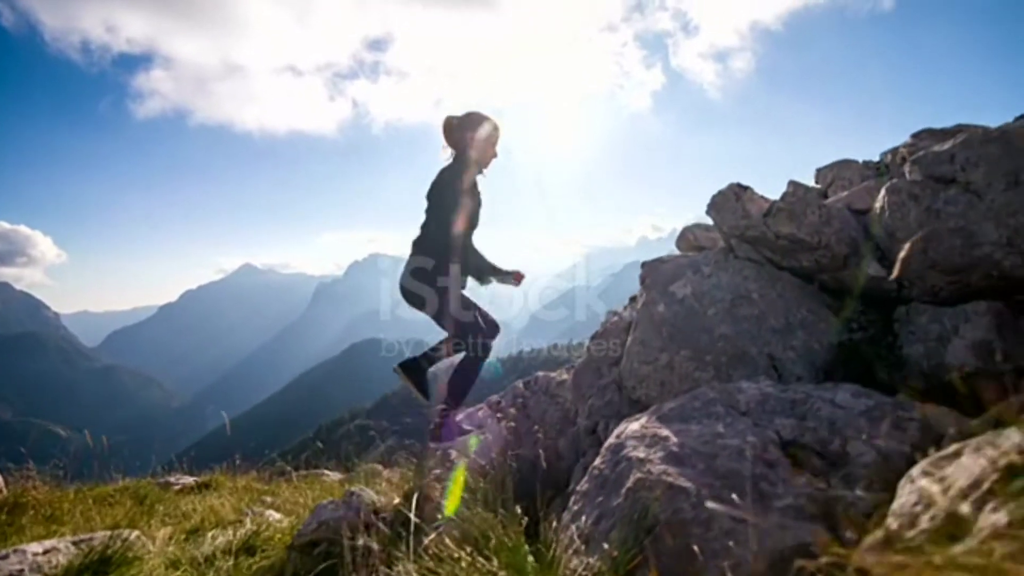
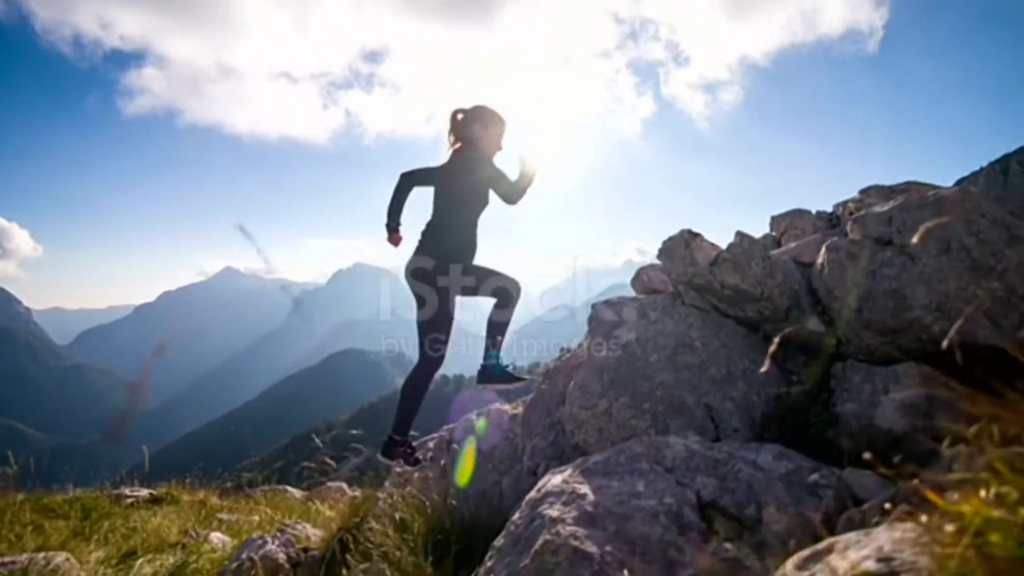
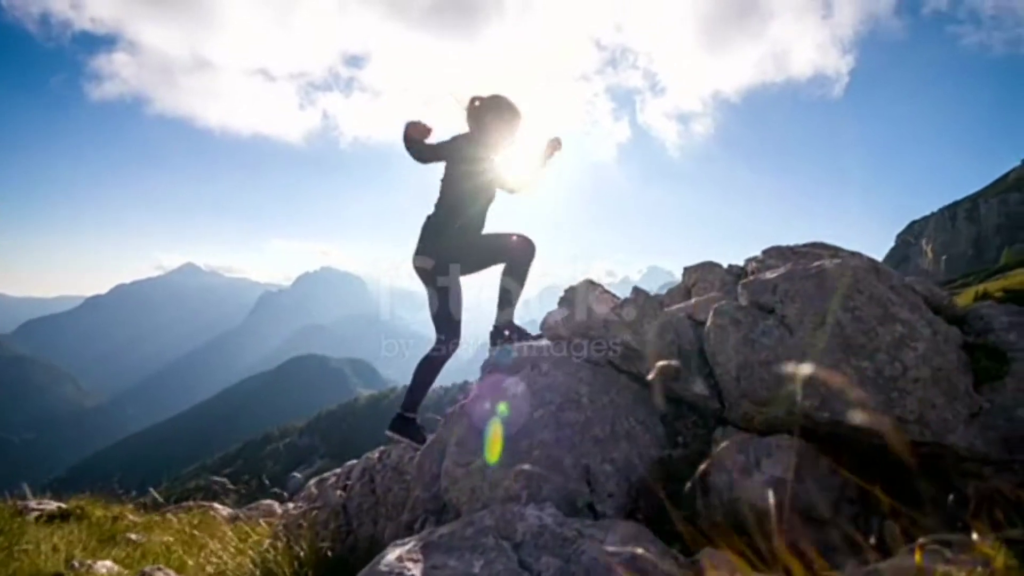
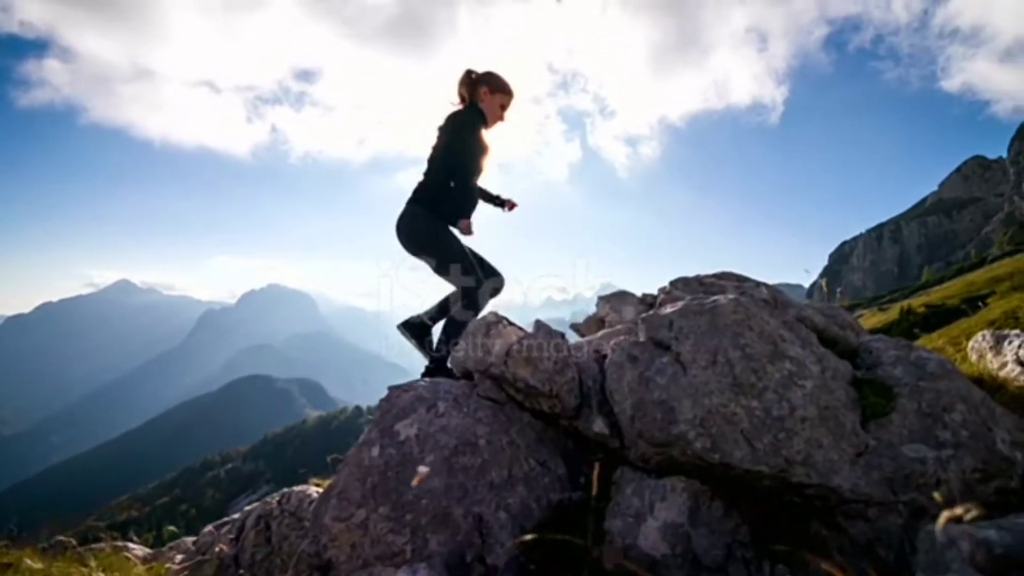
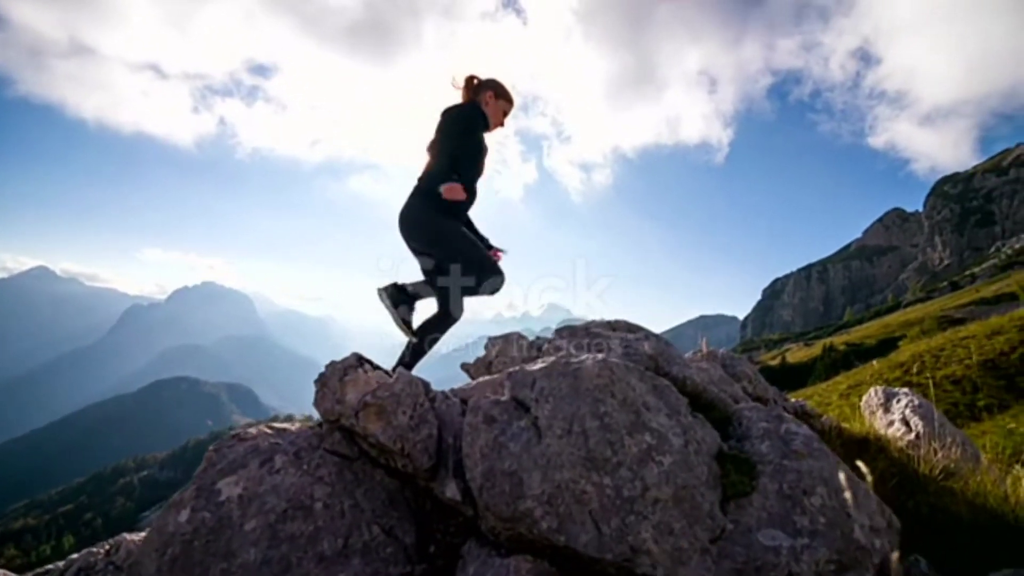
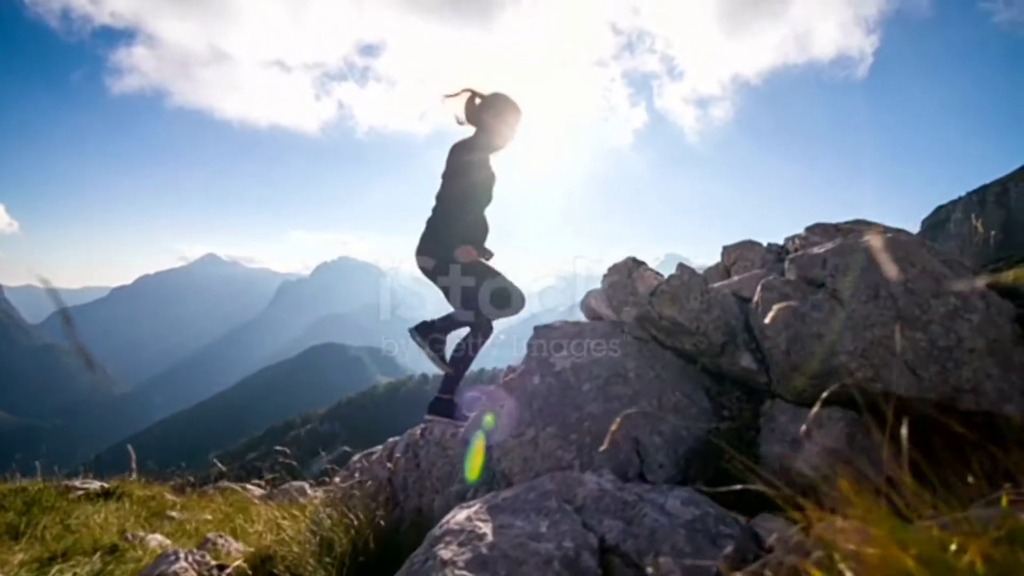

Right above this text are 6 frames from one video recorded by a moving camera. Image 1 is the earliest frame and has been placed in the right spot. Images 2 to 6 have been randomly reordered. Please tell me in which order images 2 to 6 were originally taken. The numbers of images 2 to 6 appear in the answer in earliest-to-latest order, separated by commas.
2, 6, 3, 4, 5
